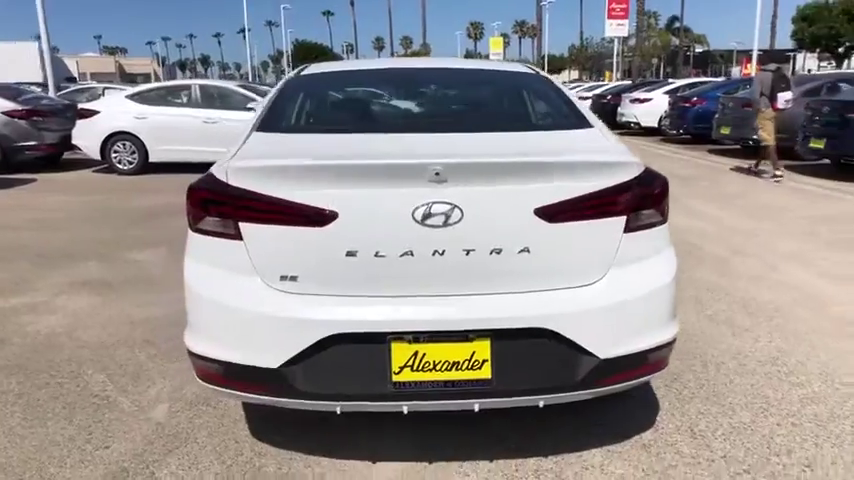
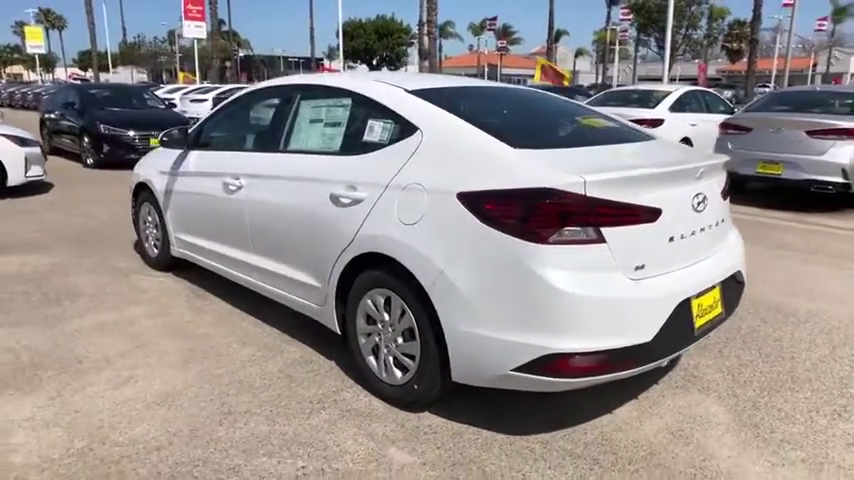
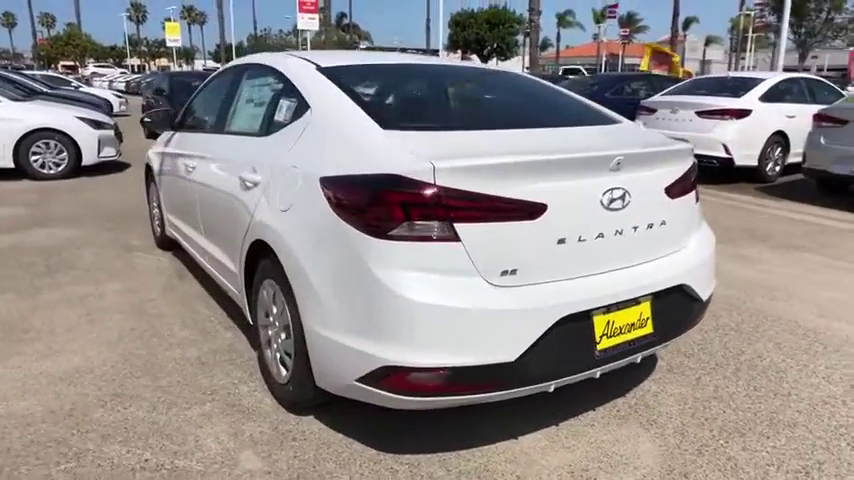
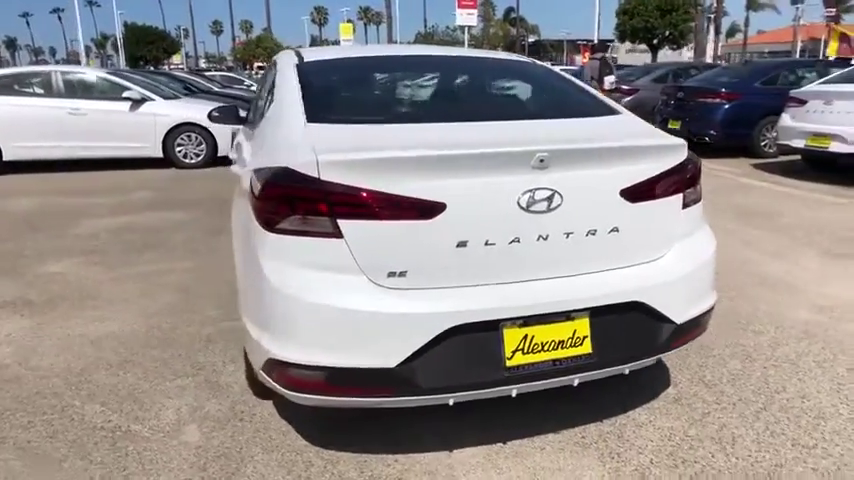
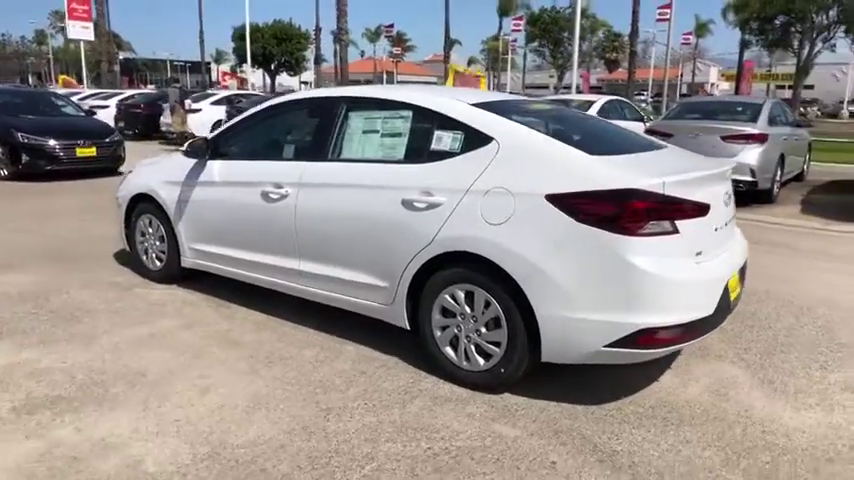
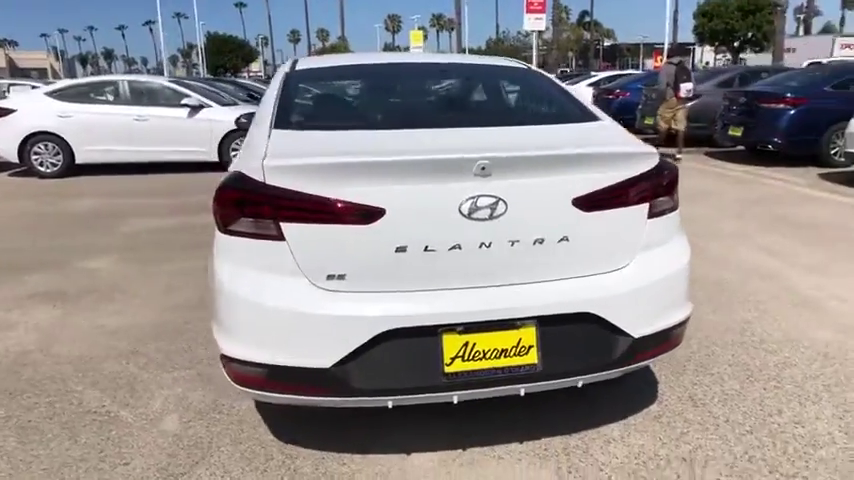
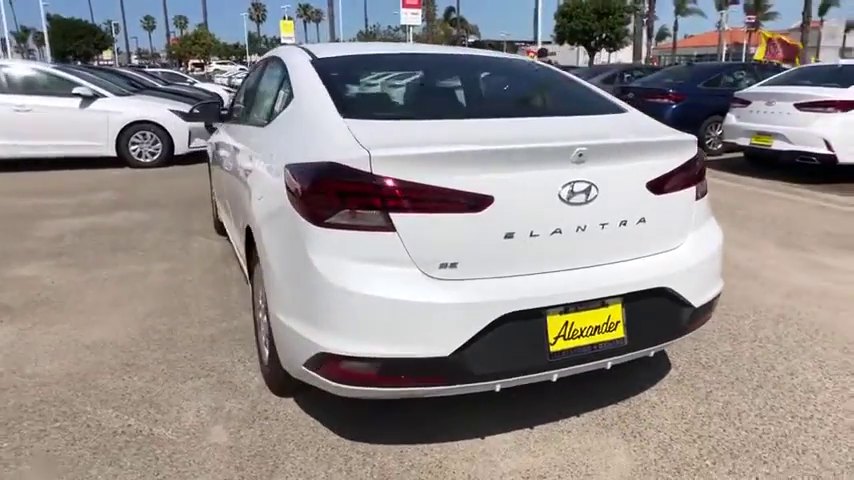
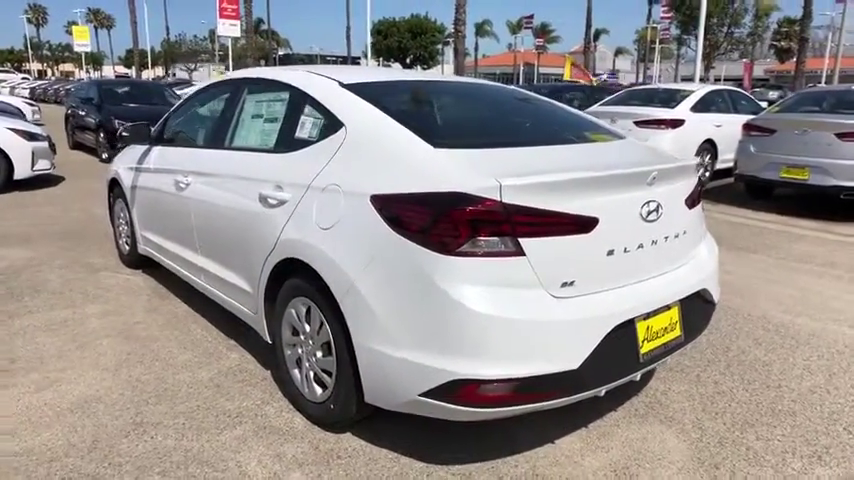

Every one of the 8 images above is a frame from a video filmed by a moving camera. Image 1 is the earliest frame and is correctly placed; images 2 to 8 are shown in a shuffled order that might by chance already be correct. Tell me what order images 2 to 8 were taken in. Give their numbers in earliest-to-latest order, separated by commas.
6, 4, 7, 3, 8, 2, 5
